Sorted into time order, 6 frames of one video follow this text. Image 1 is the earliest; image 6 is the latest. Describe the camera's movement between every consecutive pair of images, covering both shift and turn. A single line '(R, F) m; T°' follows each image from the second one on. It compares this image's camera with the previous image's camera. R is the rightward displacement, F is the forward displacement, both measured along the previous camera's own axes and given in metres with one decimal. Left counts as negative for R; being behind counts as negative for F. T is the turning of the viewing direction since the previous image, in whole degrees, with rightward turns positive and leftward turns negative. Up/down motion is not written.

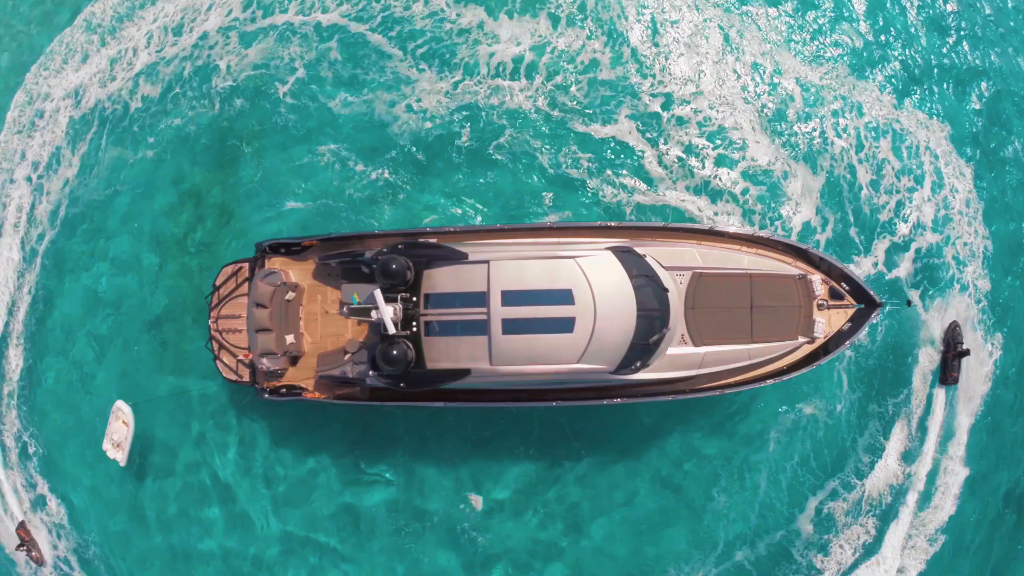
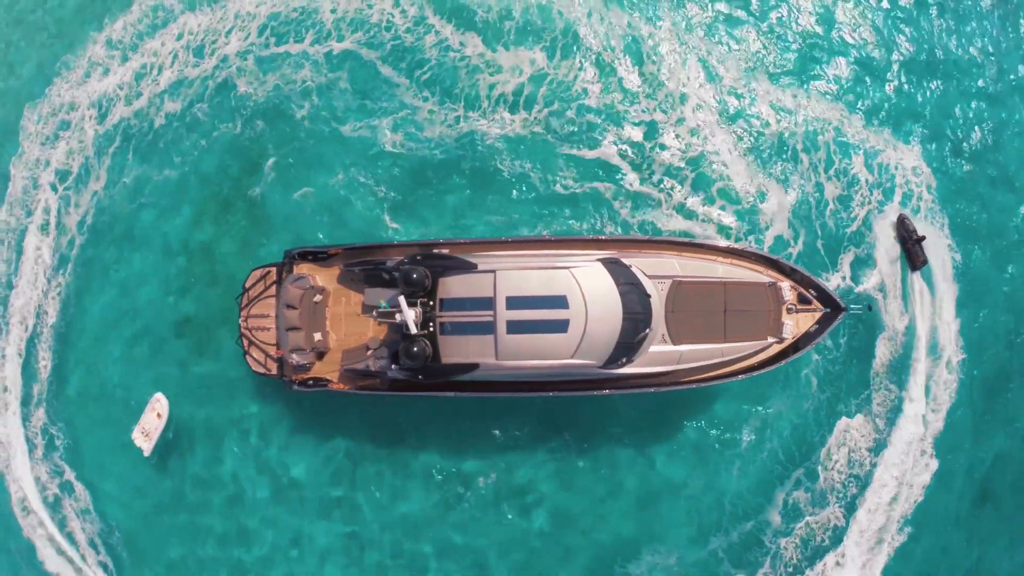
(+0.1, -1.5) m; -1°
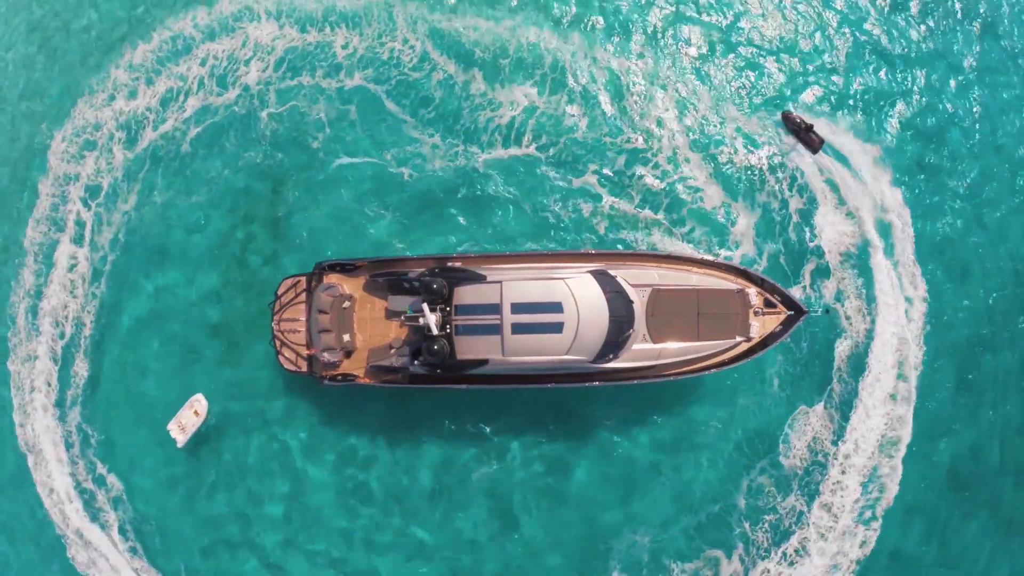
(-0.3, -2.3) m; +1°
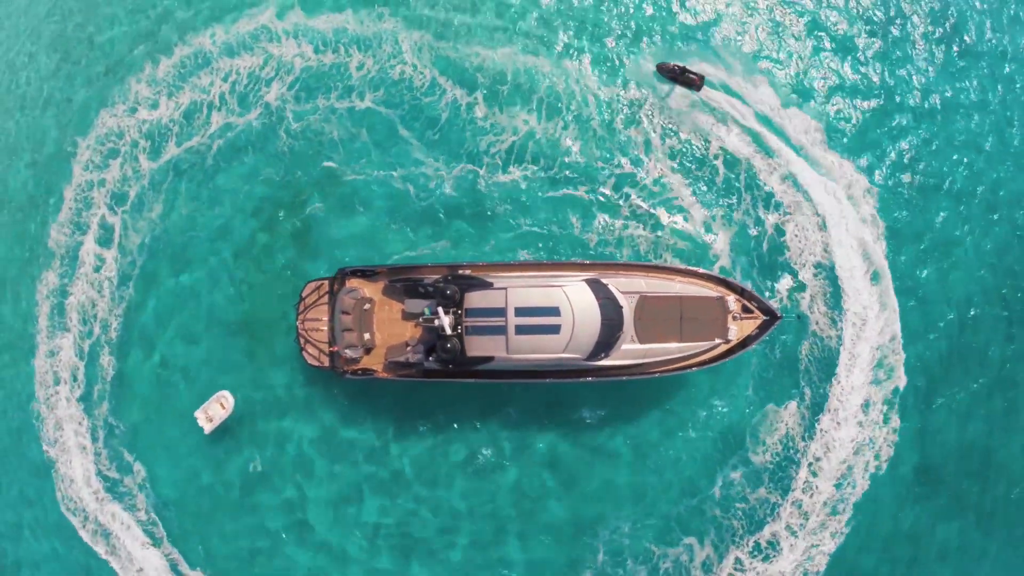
(-0.2, -2.0) m; 0°
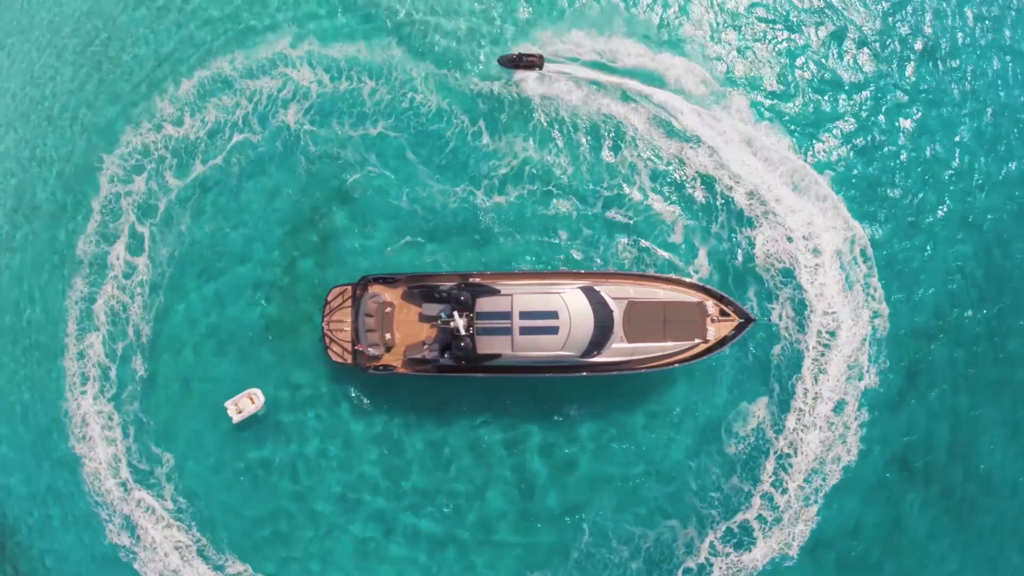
(-0.3, -2.5) m; 0°
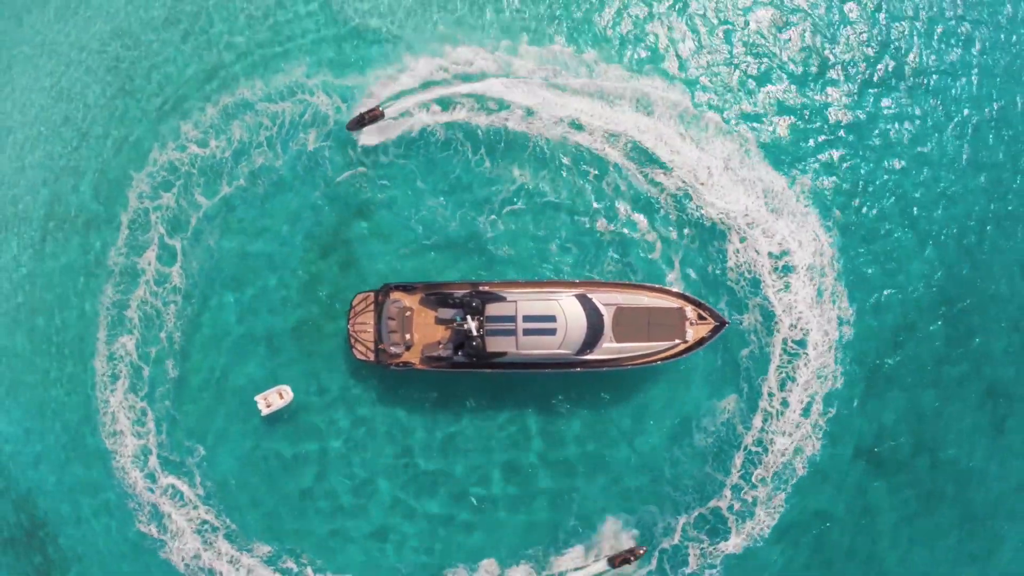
(-0.4, -3.2) m; +1°
